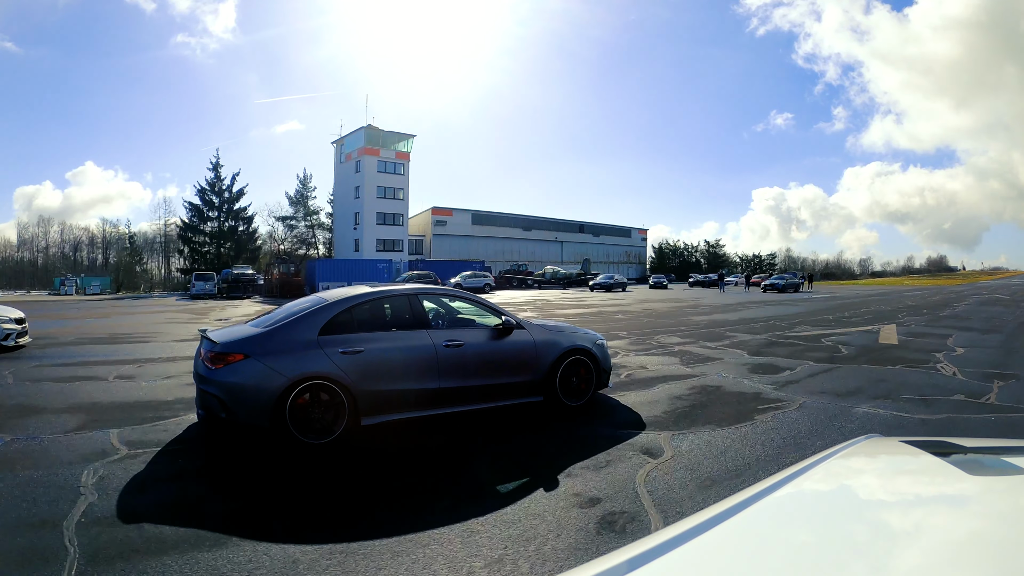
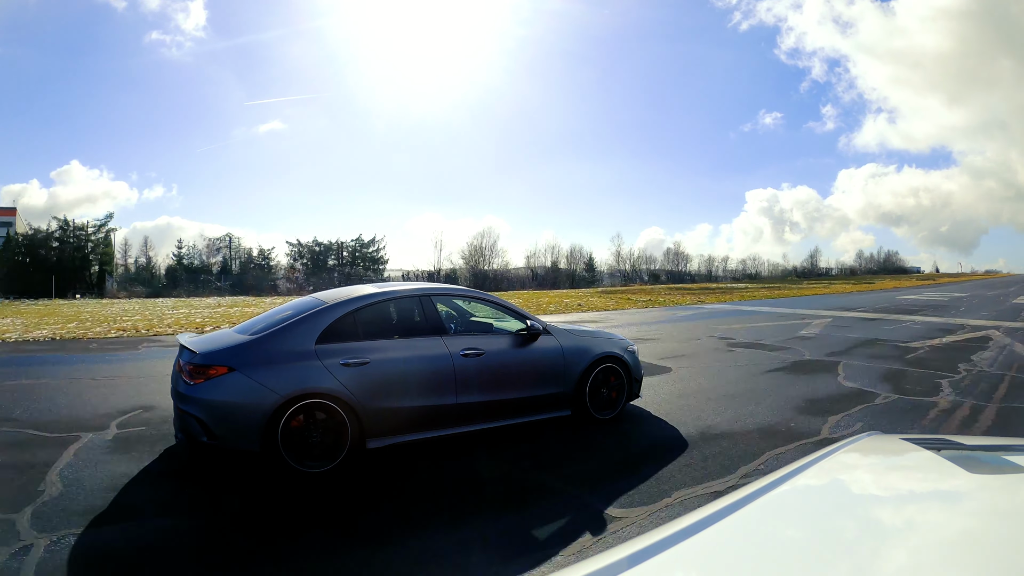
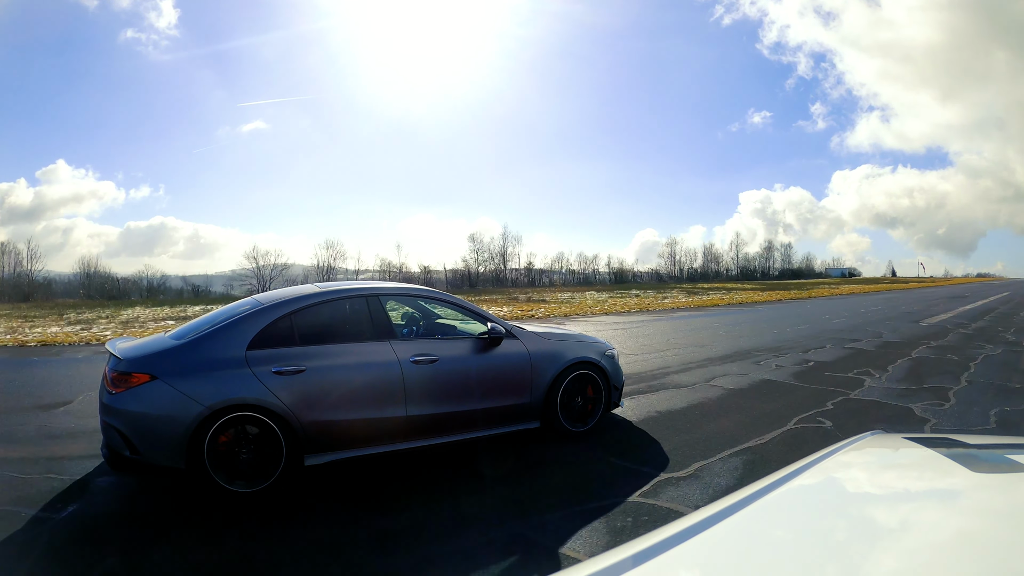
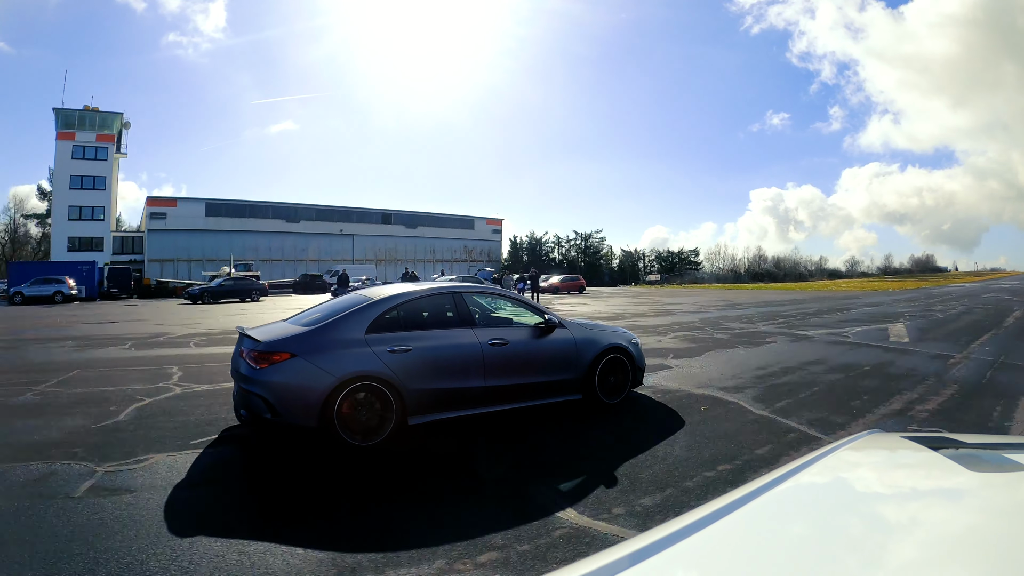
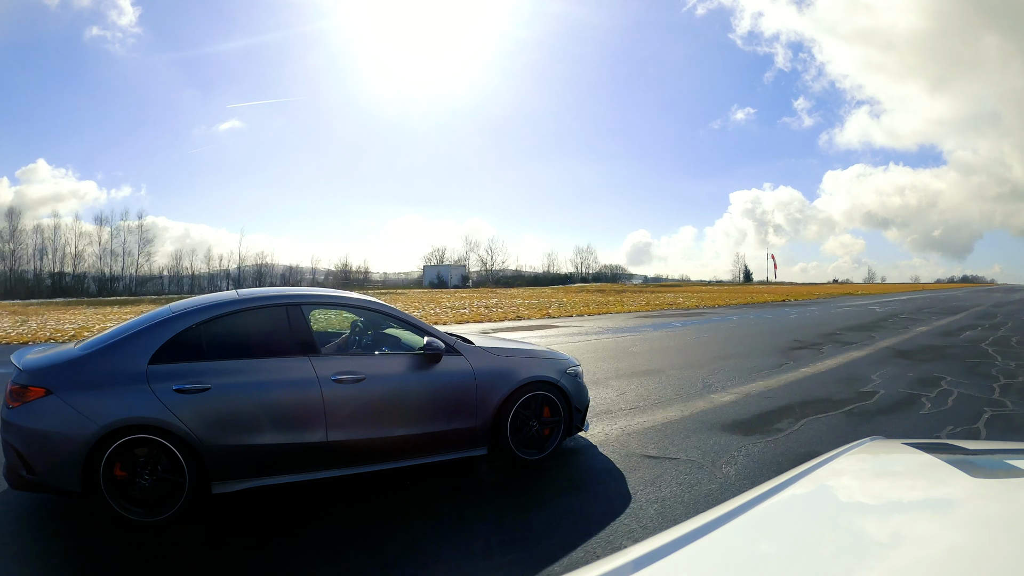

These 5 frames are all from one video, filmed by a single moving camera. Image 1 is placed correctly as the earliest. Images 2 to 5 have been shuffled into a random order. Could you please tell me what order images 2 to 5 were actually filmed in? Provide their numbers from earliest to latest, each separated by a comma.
4, 2, 3, 5
